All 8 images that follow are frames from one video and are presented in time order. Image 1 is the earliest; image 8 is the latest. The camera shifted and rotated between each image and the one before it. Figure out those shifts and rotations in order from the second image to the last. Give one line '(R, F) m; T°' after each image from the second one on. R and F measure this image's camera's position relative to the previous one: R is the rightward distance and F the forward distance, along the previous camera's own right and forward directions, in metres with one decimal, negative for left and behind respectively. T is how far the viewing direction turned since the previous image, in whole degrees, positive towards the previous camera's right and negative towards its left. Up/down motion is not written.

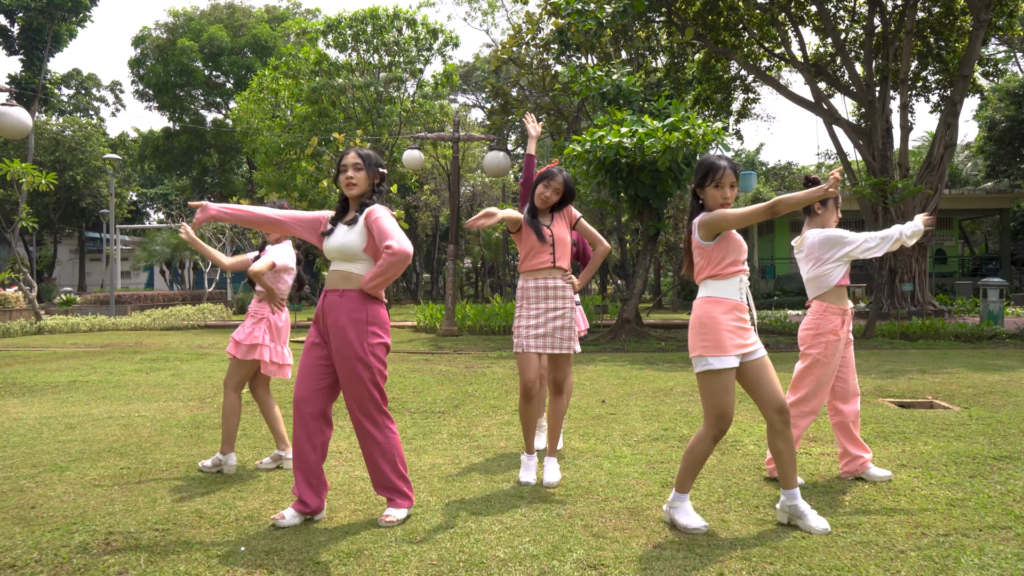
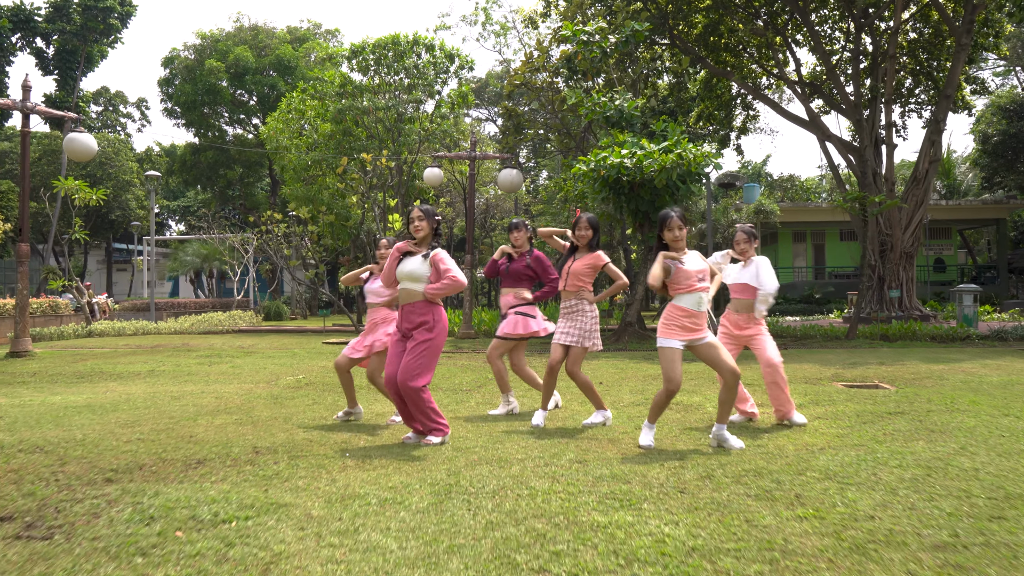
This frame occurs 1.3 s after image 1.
(0.0, -1.3) m; -1°
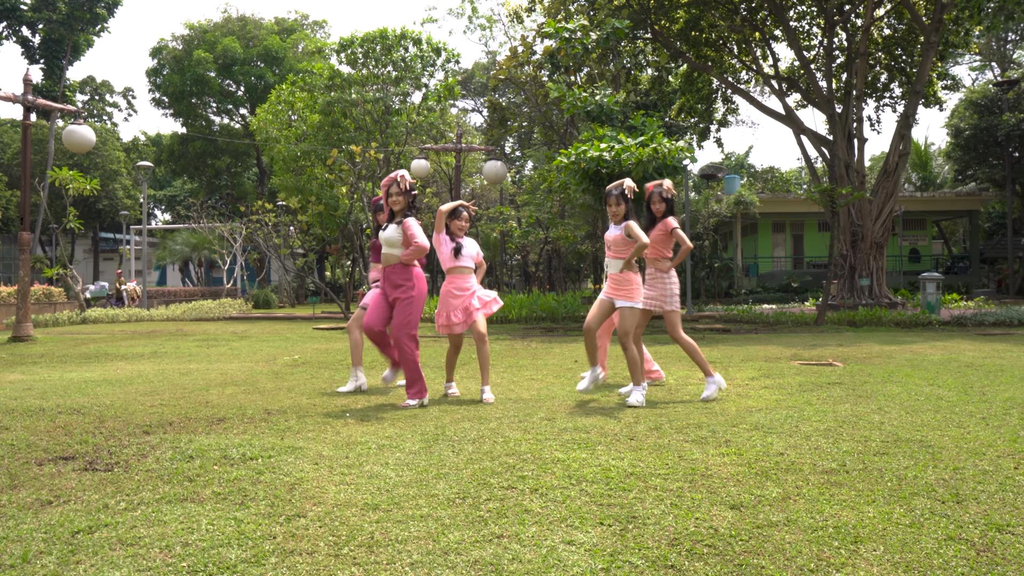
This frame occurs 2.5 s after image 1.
(0.0, -0.6) m; +1°
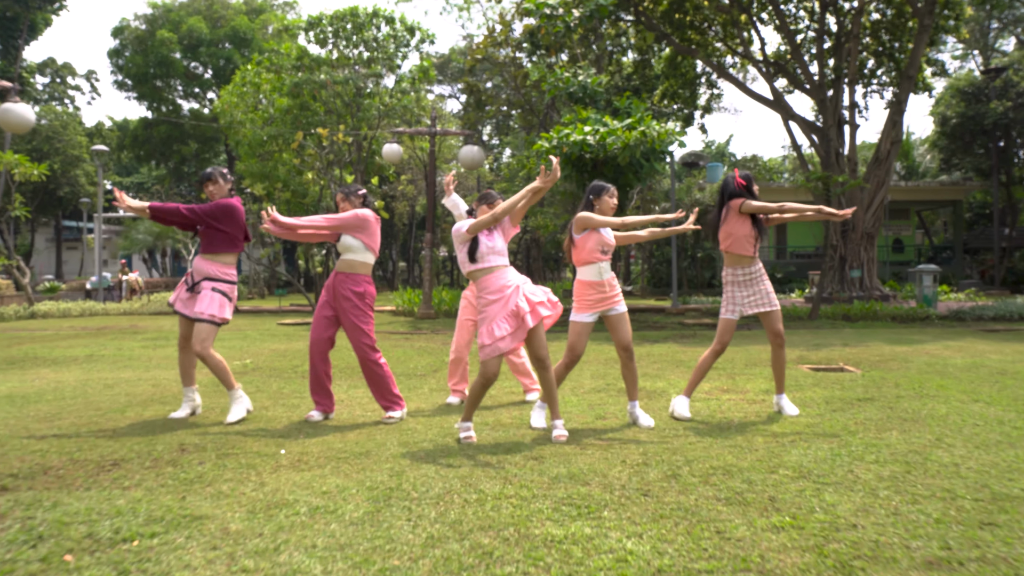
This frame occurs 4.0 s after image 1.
(0.0, +0.8) m; +2°
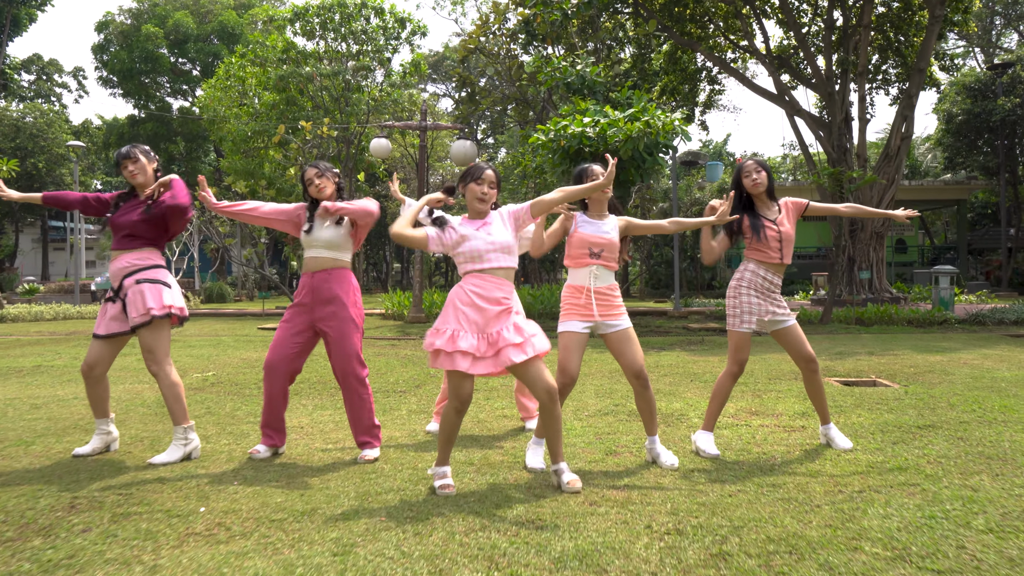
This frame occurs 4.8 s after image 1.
(0.0, +0.8) m; 0°
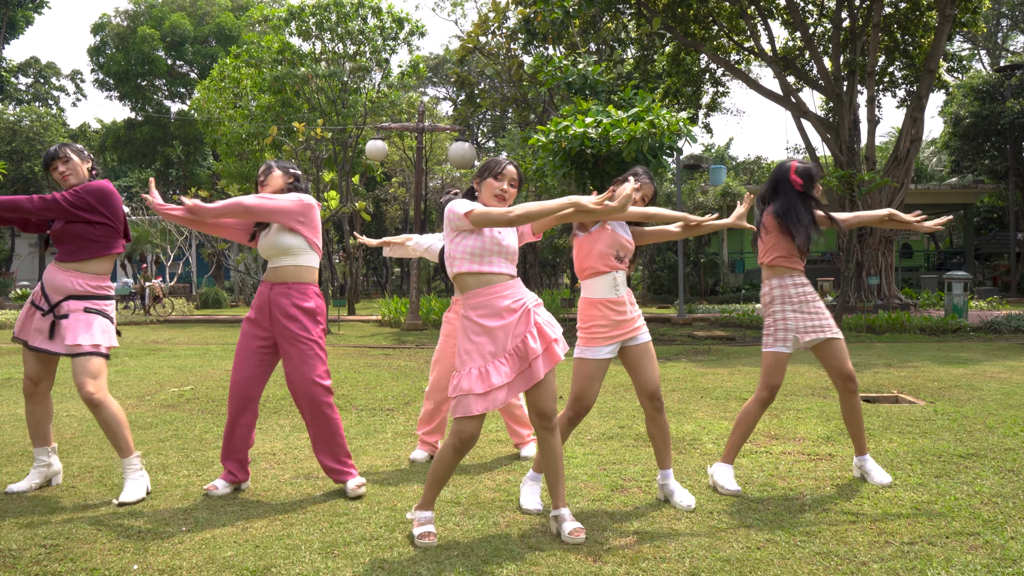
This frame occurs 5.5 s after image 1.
(0.0, +0.4) m; 0°
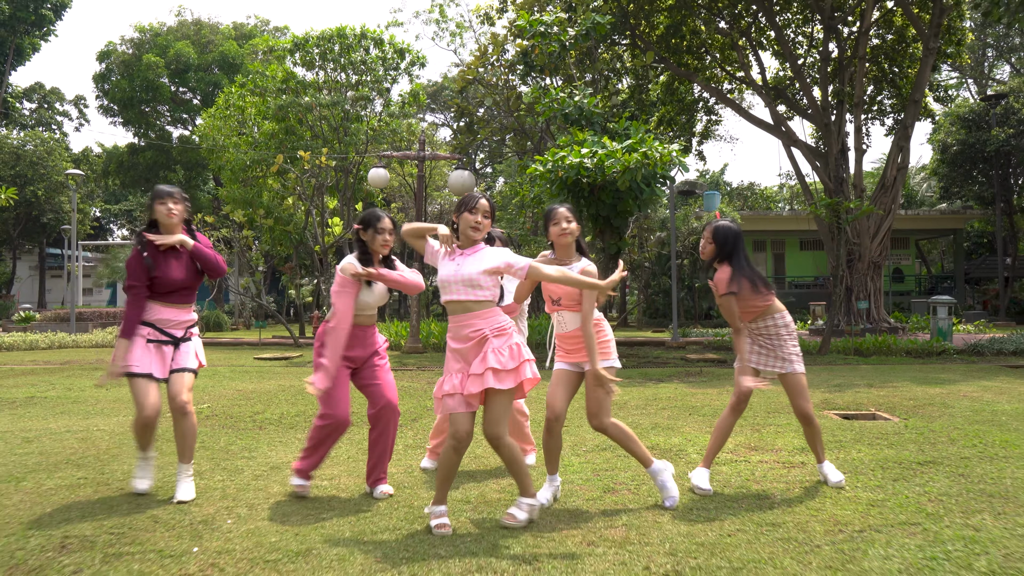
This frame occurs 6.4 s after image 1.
(0.0, -0.4) m; 0°
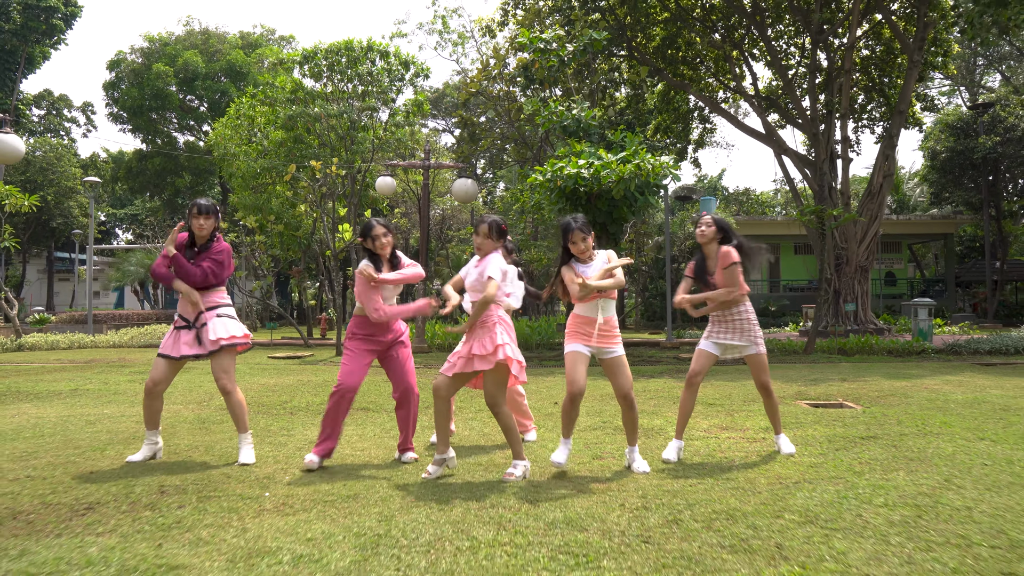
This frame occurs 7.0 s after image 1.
(0.0, -0.7) m; 0°
